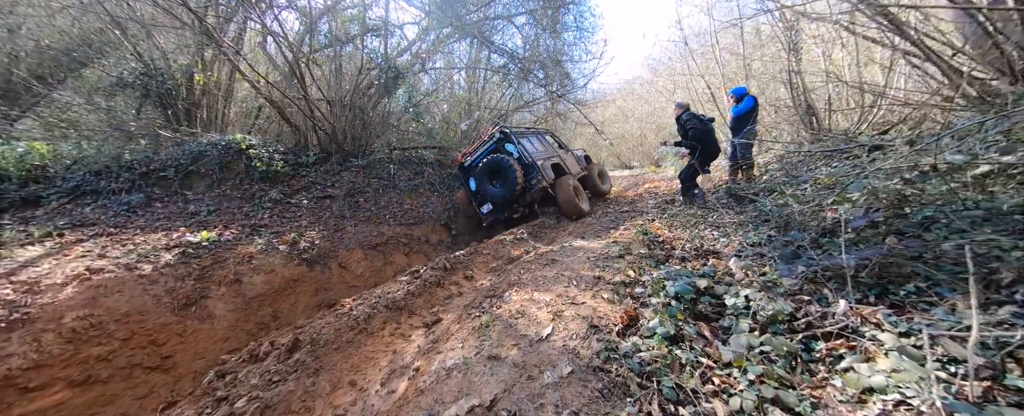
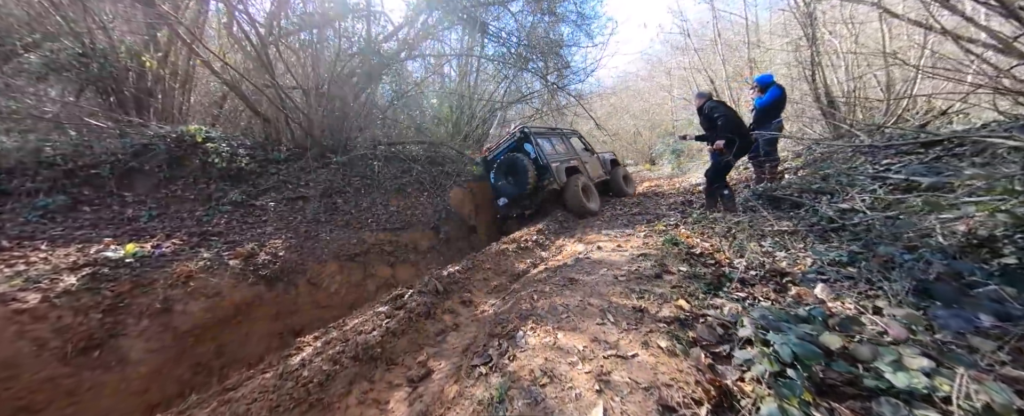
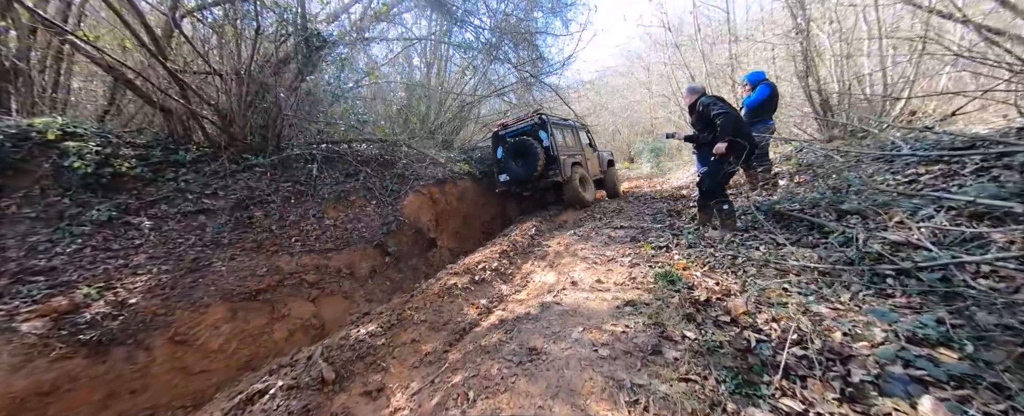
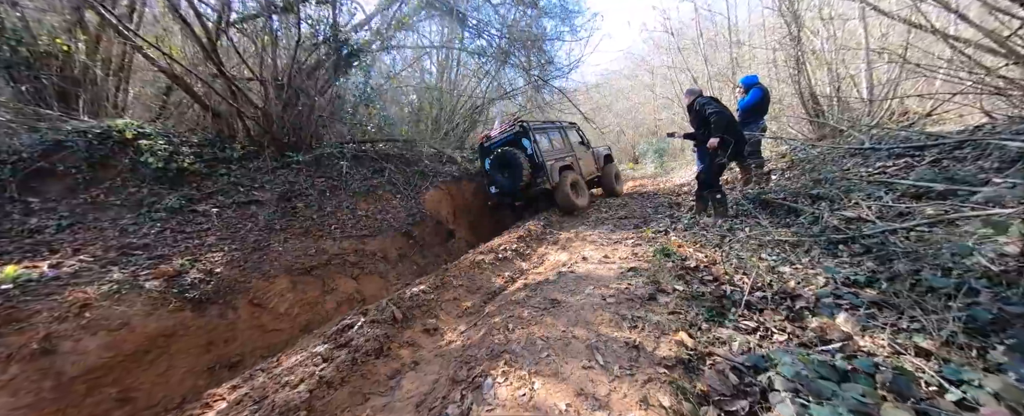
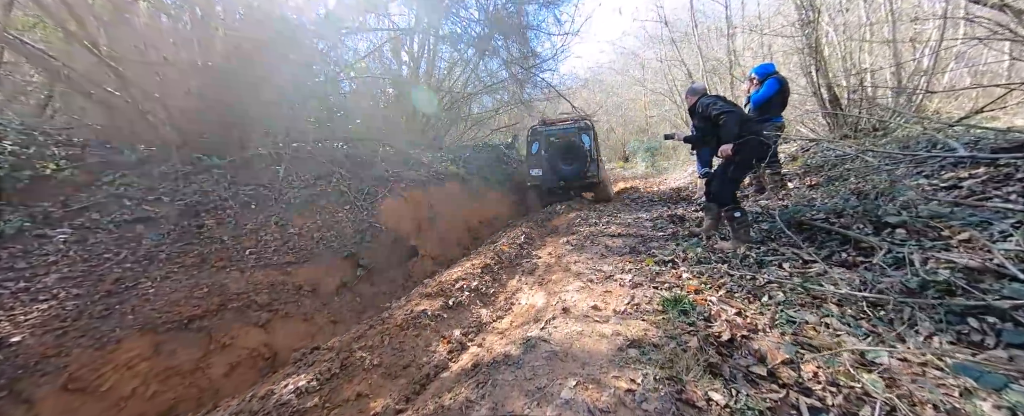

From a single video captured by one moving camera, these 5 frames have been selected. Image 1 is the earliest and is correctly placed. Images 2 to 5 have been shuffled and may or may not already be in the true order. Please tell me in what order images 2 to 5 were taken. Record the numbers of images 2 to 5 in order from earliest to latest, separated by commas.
2, 4, 3, 5
